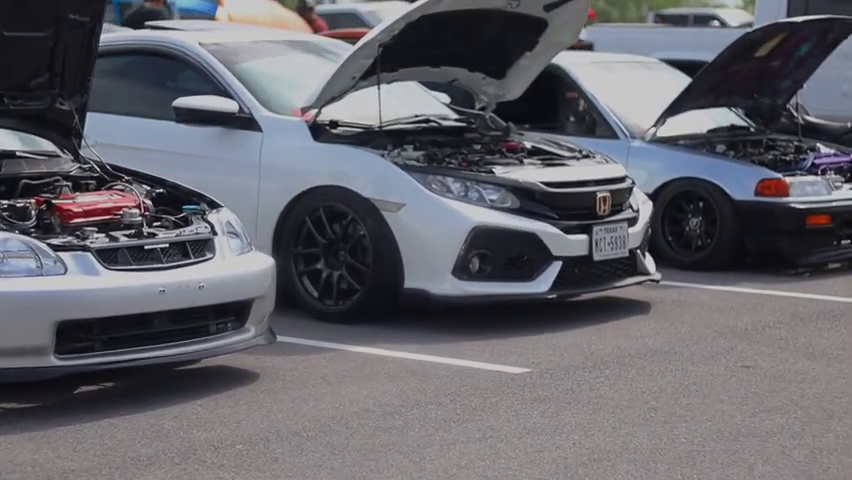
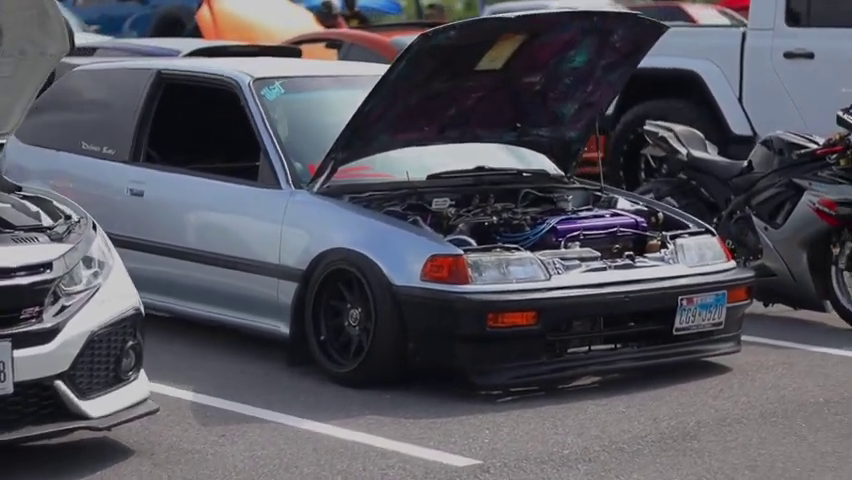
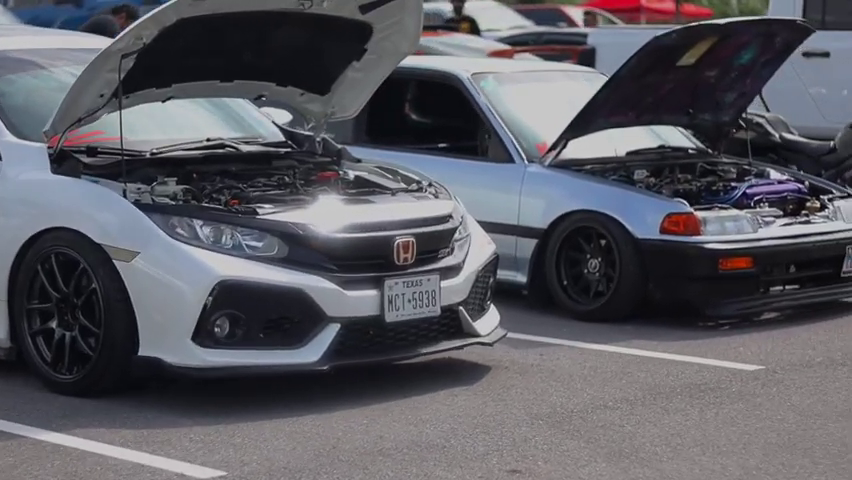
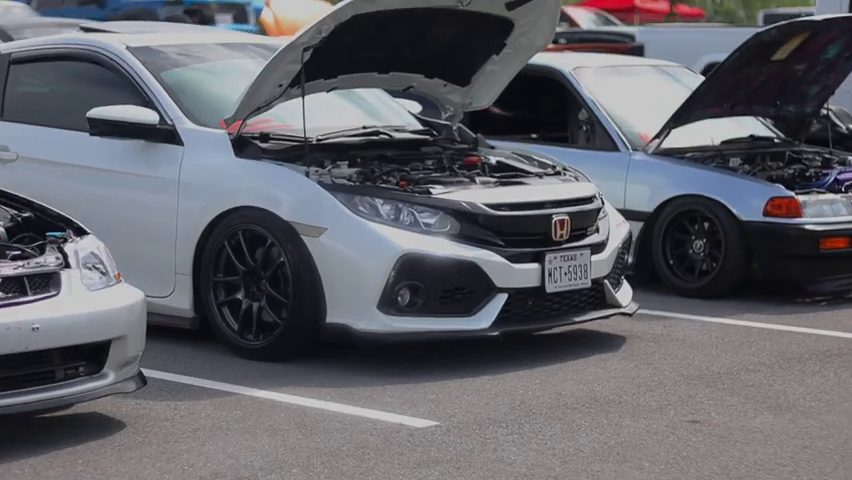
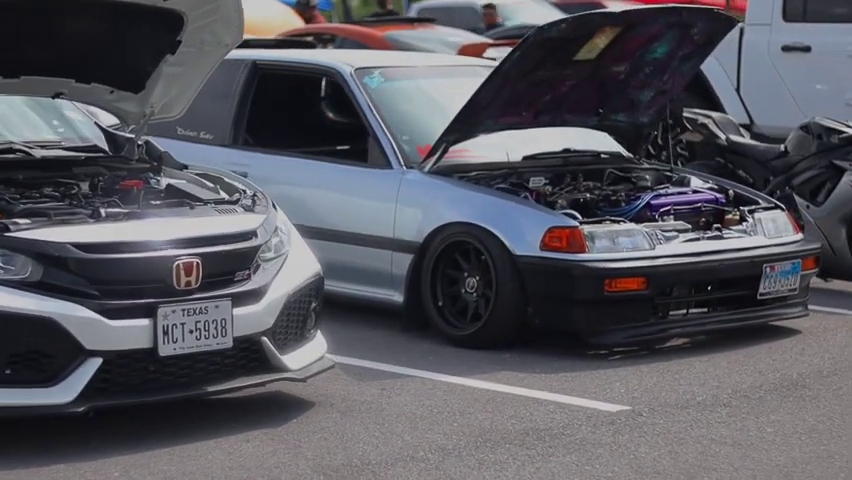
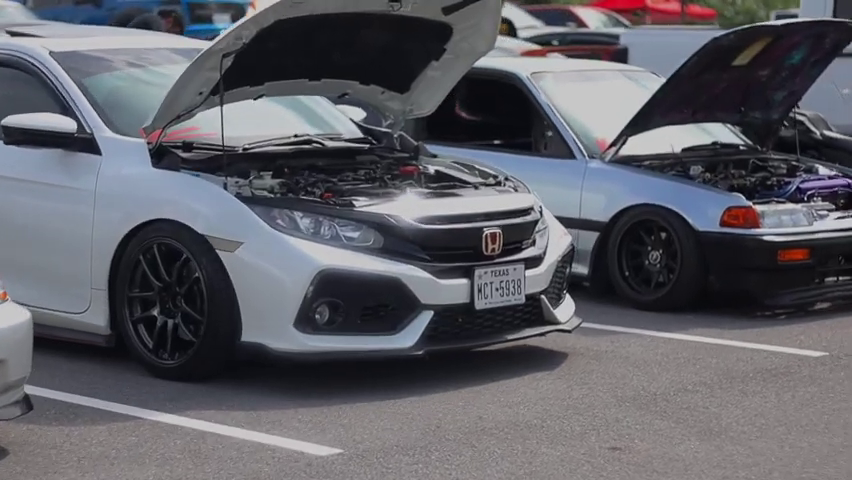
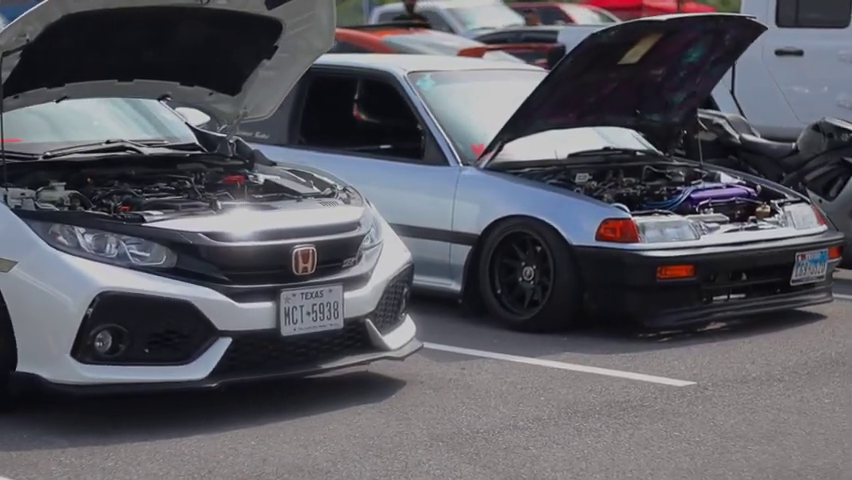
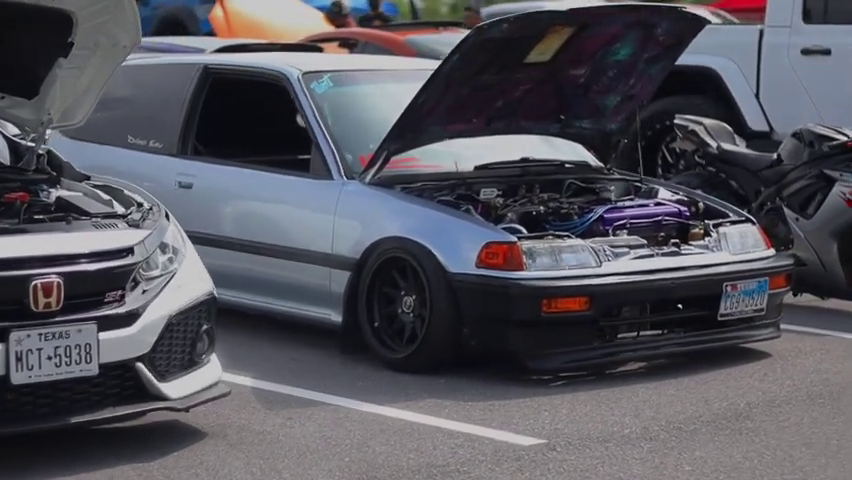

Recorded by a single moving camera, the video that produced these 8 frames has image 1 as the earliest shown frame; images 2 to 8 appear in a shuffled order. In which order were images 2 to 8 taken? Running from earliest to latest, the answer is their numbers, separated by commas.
4, 6, 3, 7, 5, 8, 2
